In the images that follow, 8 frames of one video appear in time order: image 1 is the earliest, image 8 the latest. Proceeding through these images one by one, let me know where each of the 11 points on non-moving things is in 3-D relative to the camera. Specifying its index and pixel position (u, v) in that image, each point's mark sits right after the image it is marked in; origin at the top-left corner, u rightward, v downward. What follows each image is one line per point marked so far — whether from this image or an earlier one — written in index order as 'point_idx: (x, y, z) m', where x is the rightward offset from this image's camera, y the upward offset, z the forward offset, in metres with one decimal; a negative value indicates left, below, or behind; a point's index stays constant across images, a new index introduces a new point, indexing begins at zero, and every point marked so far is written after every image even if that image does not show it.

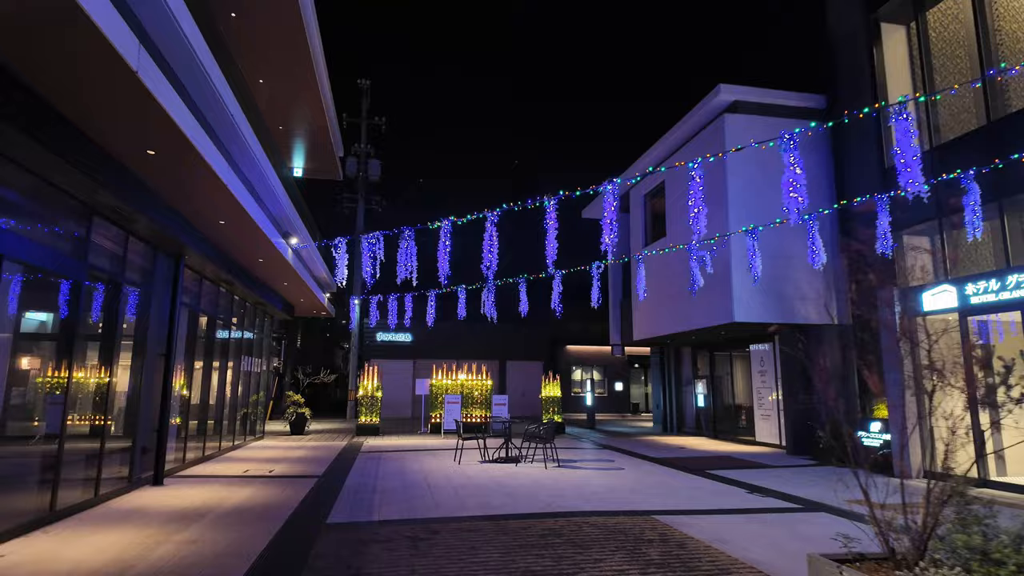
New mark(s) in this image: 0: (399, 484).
0: (-1.6, -2.8, +8.4) m
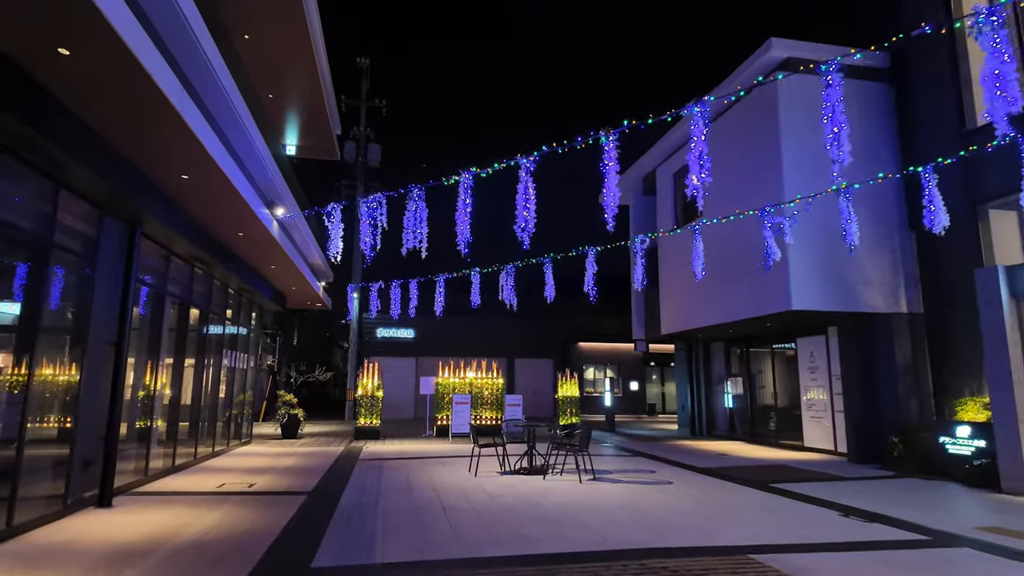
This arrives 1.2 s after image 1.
0: (-1.2, -2.5, +6.8) m
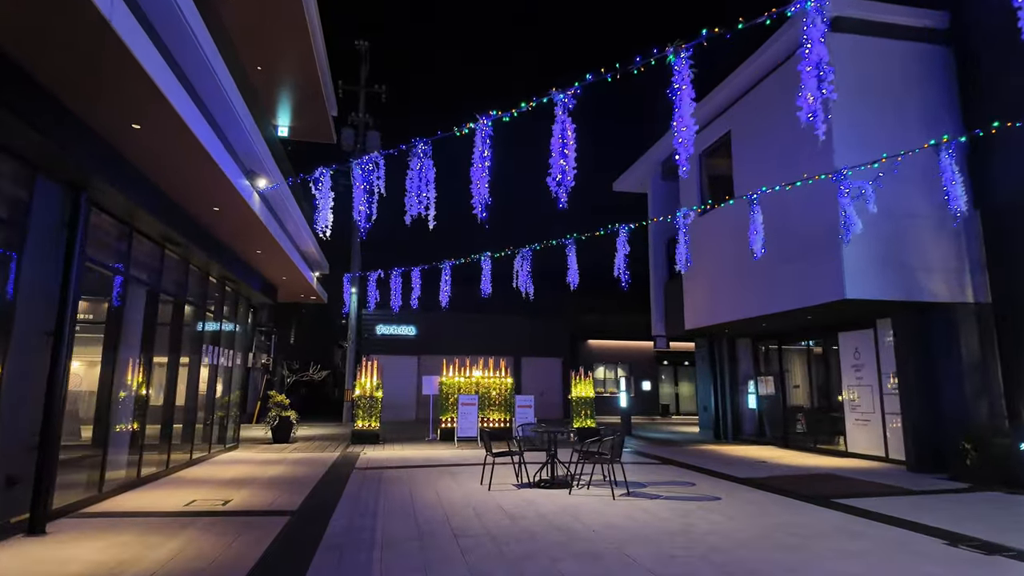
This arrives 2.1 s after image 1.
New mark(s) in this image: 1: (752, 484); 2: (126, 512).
0: (-1.0, -2.3, +5.6) m
1: (+3.5, -2.8, +8.6) m
2: (-4.0, -2.3, +6.1) m
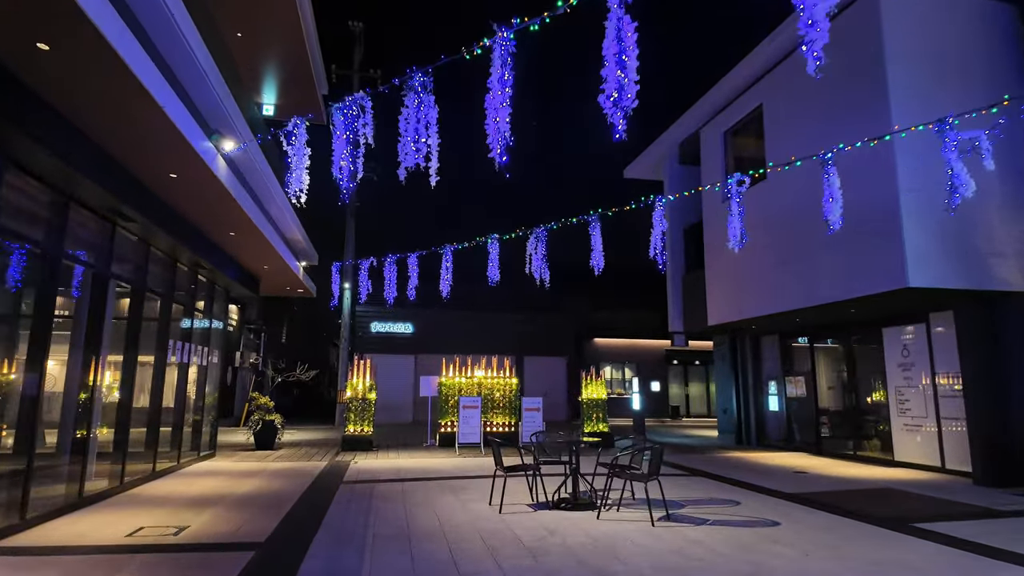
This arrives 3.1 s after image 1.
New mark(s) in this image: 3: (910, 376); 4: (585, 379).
0: (-0.8, -2.1, +4.4) m
1: (+3.6, -2.6, +7.4) m
2: (-3.8, -2.1, +4.9) m
3: (+6.7, -1.5, +10.0) m
4: (+1.7, -2.1, +13.8) m
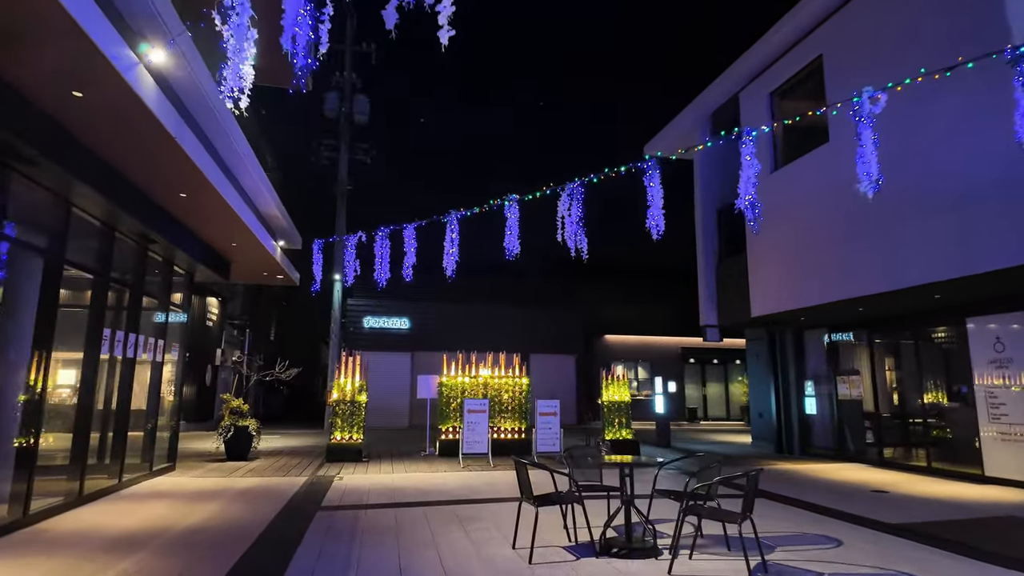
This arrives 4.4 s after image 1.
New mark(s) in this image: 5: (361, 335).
0: (-0.5, -1.8, +2.8) m
1: (+3.9, -2.4, +5.7) m
2: (-3.5, -1.9, +3.2) m
3: (+6.9, -1.2, +8.4) m
4: (+1.9, -1.9, +12.2) m
5: (-4.7, -1.5, +18.8) m
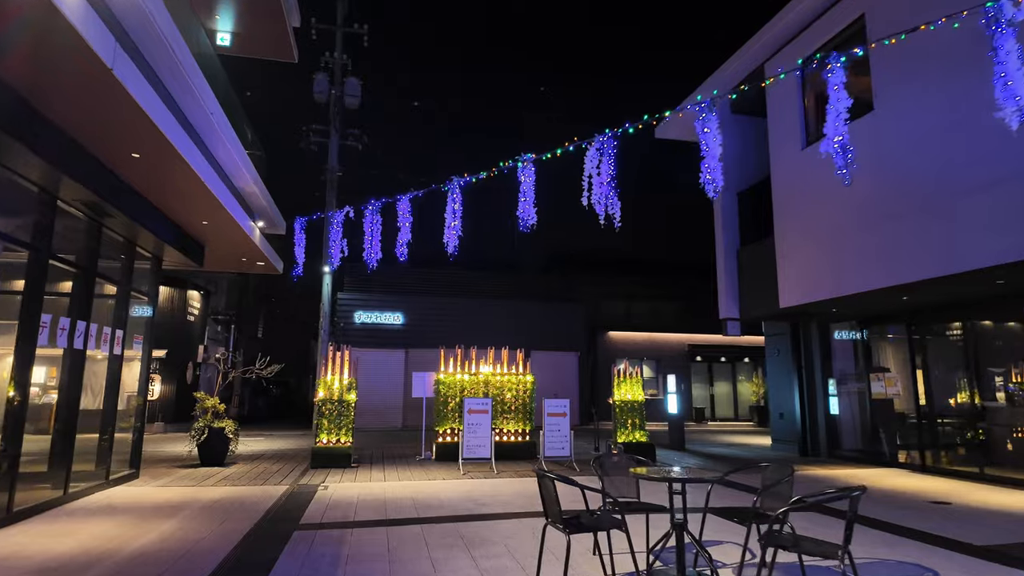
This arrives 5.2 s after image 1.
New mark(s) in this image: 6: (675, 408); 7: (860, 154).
0: (-0.4, -1.6, +1.7) m
1: (+4.0, -2.2, +4.8) m
2: (-3.4, -1.6, +2.2) m
3: (+7.0, -1.0, +7.5) m
4: (+2.0, -1.7, +11.2) m
5: (-4.8, -1.3, +17.8) m
6: (+3.5, -2.6, +13.0) m
7: (+4.9, +1.9, +8.6) m
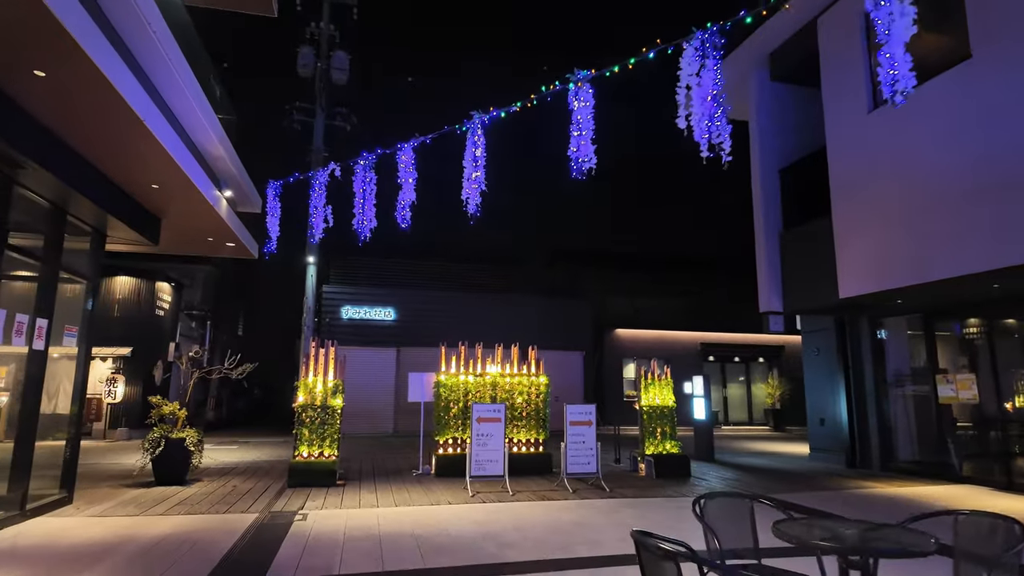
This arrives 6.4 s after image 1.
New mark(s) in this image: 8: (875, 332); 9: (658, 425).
0: (0.0, -1.4, +0.3) m
1: (+4.3, -2.0, +3.4) m
2: (-3.0, -1.4, +0.6) m
3: (+7.3, -0.9, +6.1) m
4: (+2.2, -1.5, +9.8) m
5: (-4.7, -1.1, +16.2) m
6: (+3.7, -2.4, +11.6) m
7: (+5.1, +2.1, +7.3) m
8: (+6.3, -0.7, +10.3) m
9: (+2.3, -2.2, +9.5) m
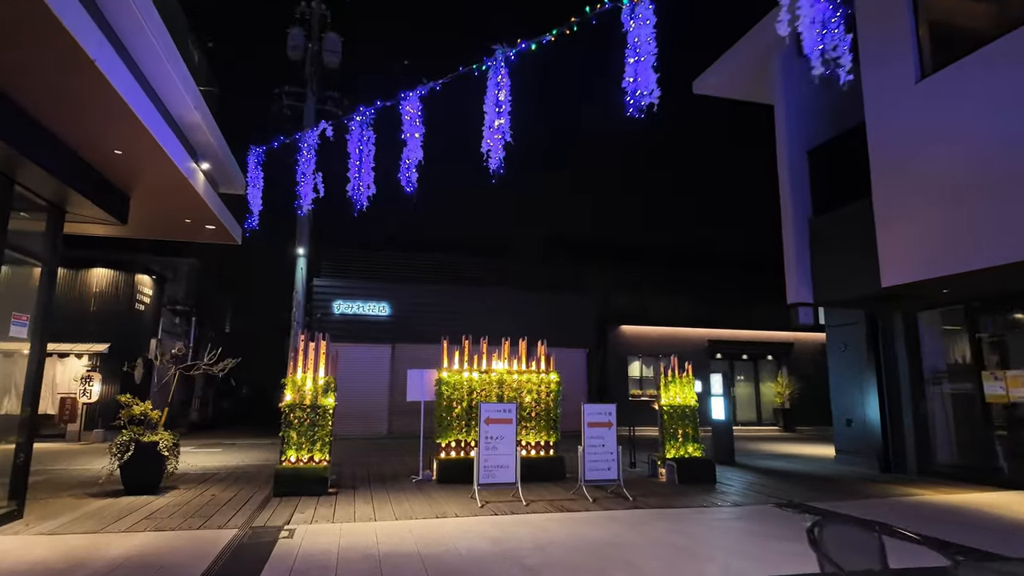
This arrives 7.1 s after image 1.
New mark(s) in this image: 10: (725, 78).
0: (+0.2, -1.3, -0.5) m
1: (+4.5, -1.8, +2.6) m
2: (-2.8, -1.3, -0.2) m
3: (+7.4, -0.7, +5.4) m
4: (+2.3, -1.3, +9.0) m
5: (-4.7, -0.9, +15.3) m
6: (+3.8, -2.2, +10.8) m
7: (+5.3, +2.2, +6.5) m
8: (+6.4, -0.6, +9.6) m
9: (+2.4, -2.0, +8.7) m
10: (+4.0, +4.0, +11.2) m
